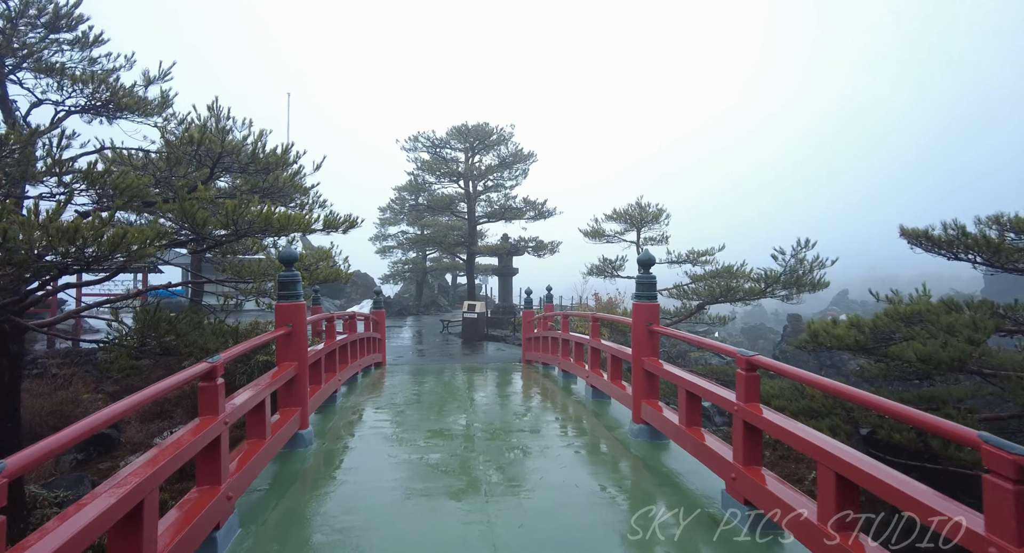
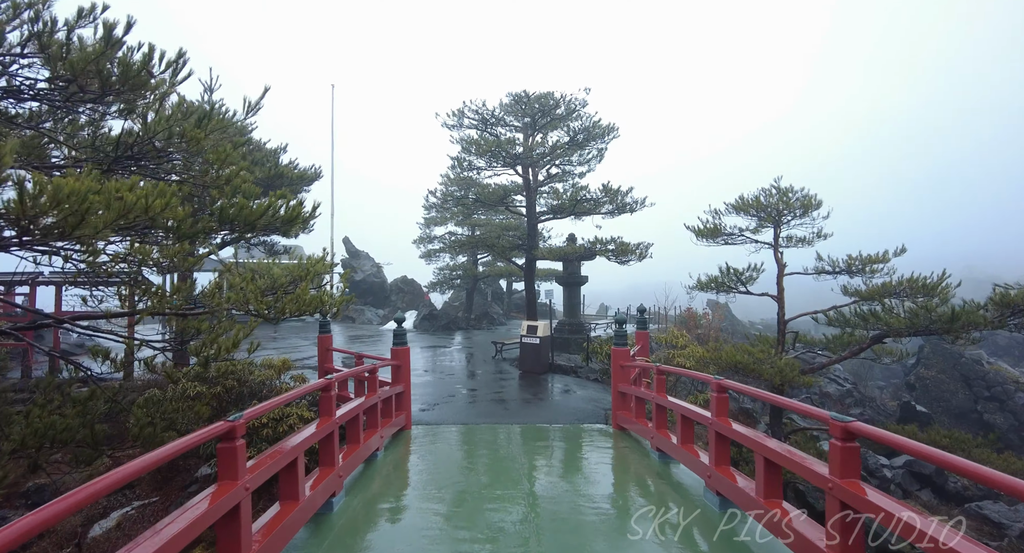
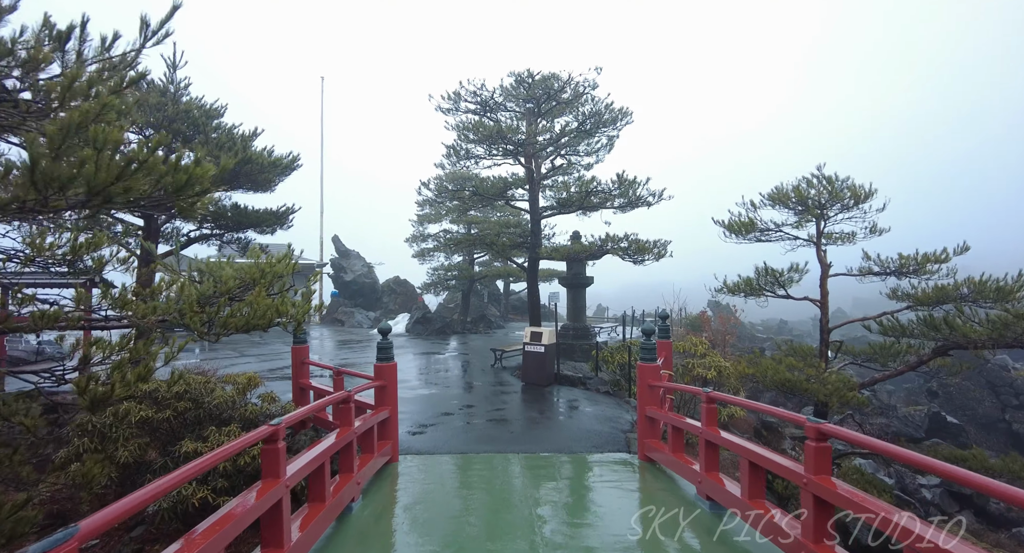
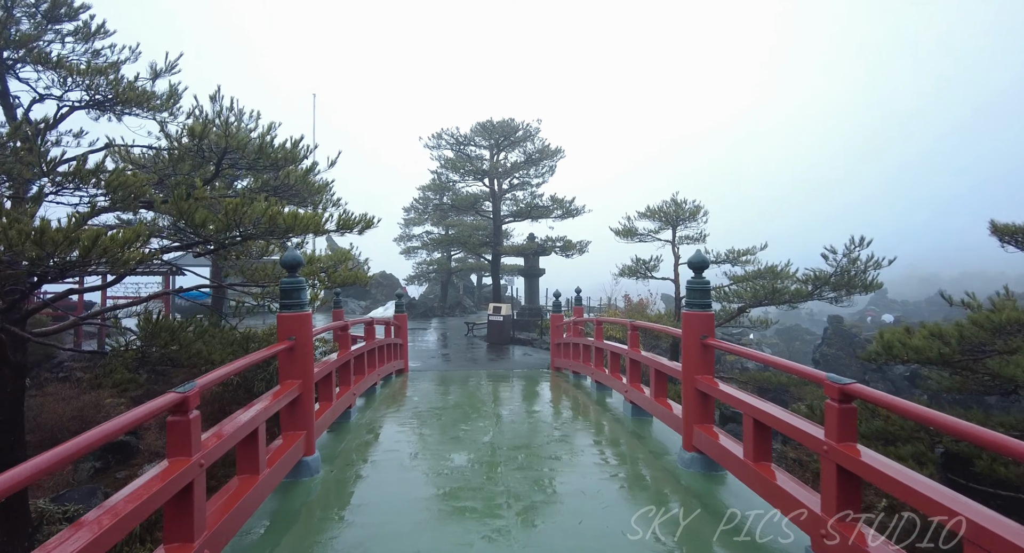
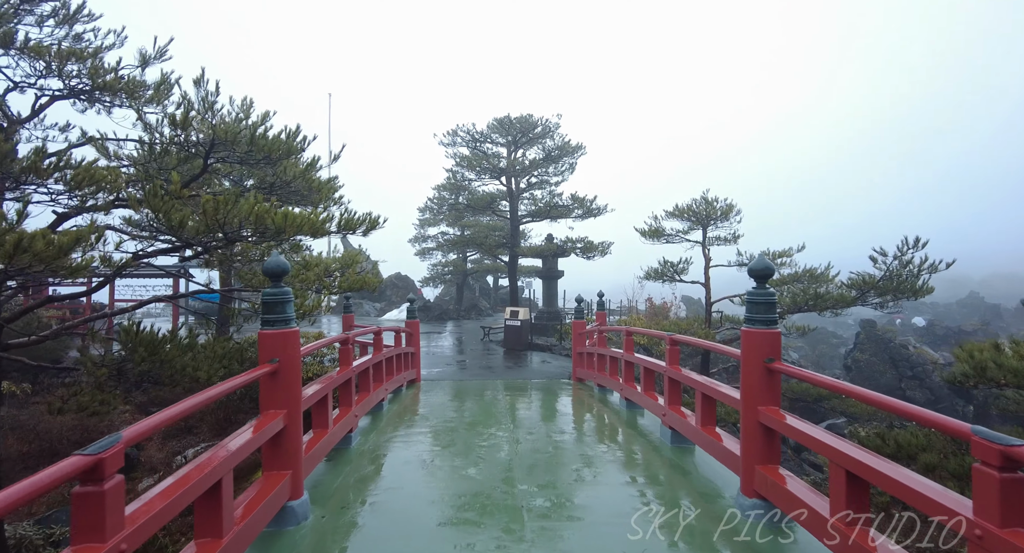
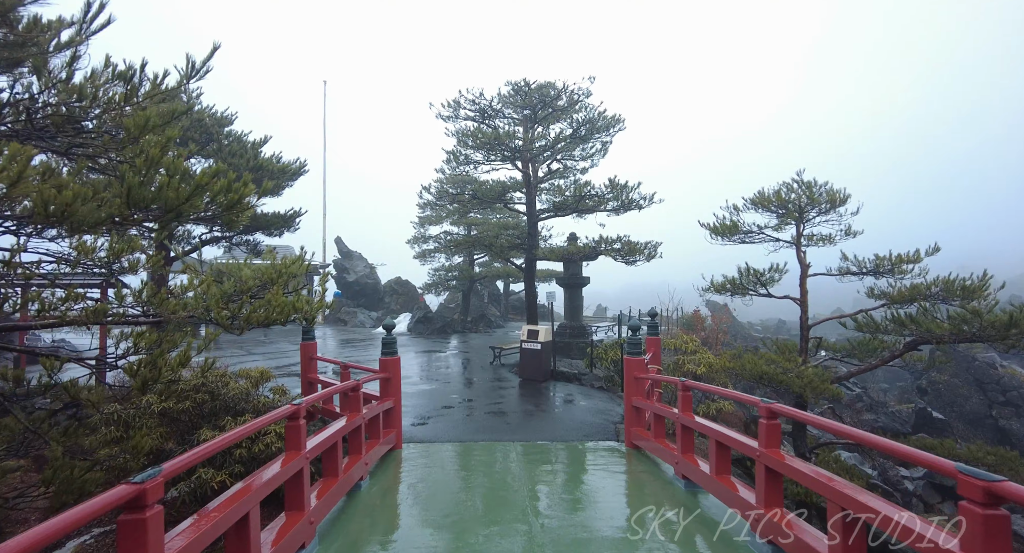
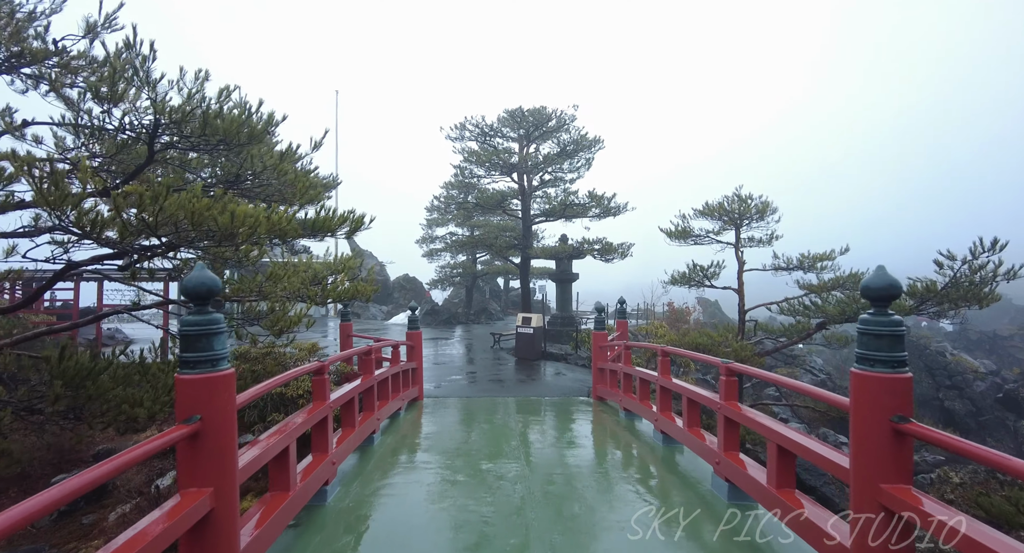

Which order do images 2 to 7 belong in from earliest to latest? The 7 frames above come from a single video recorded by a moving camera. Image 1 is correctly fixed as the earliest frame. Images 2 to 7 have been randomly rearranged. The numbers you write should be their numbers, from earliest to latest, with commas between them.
4, 5, 7, 2, 6, 3
